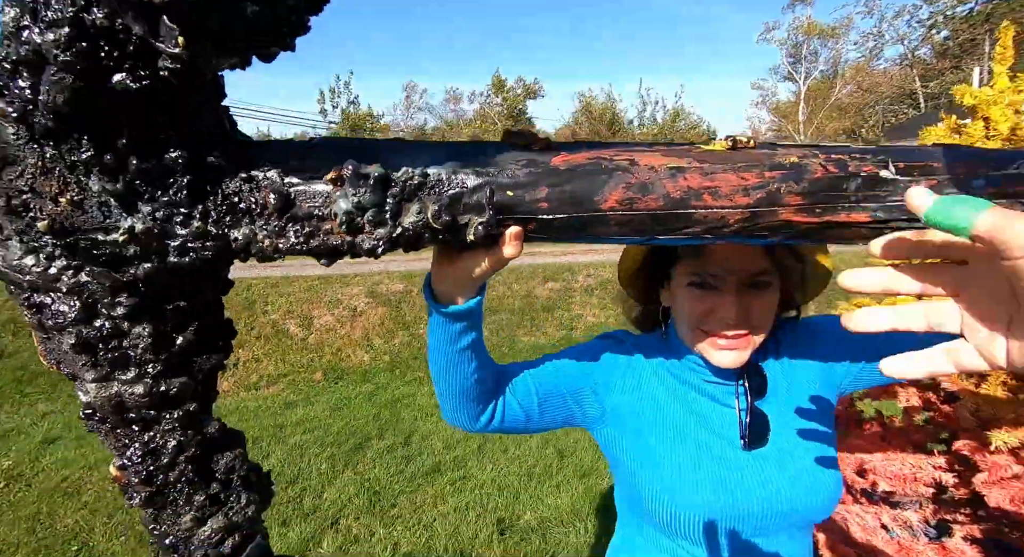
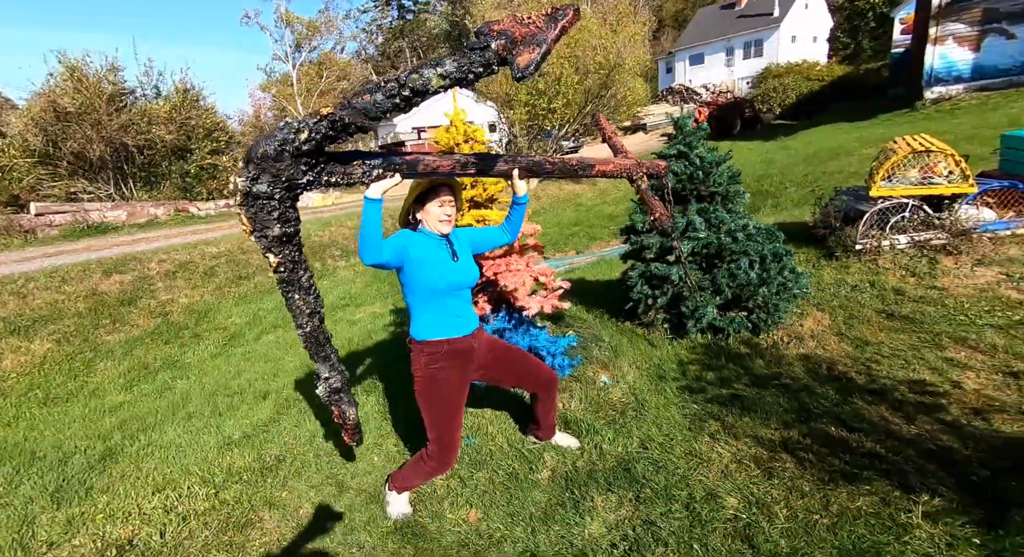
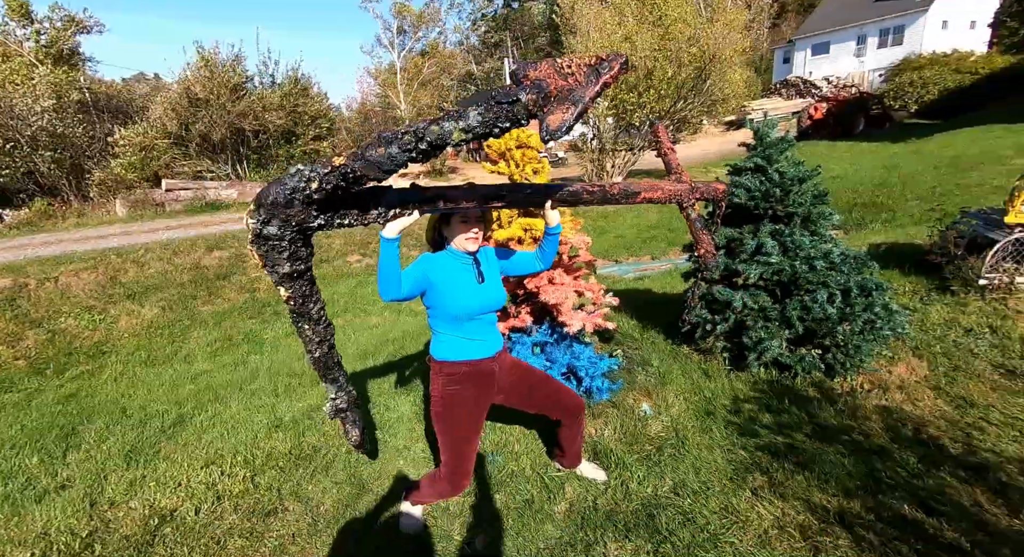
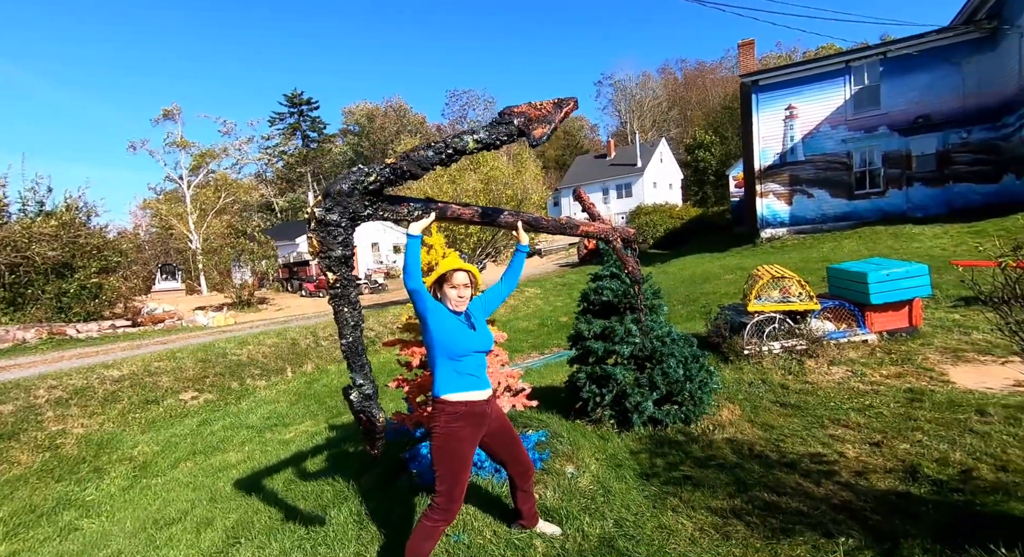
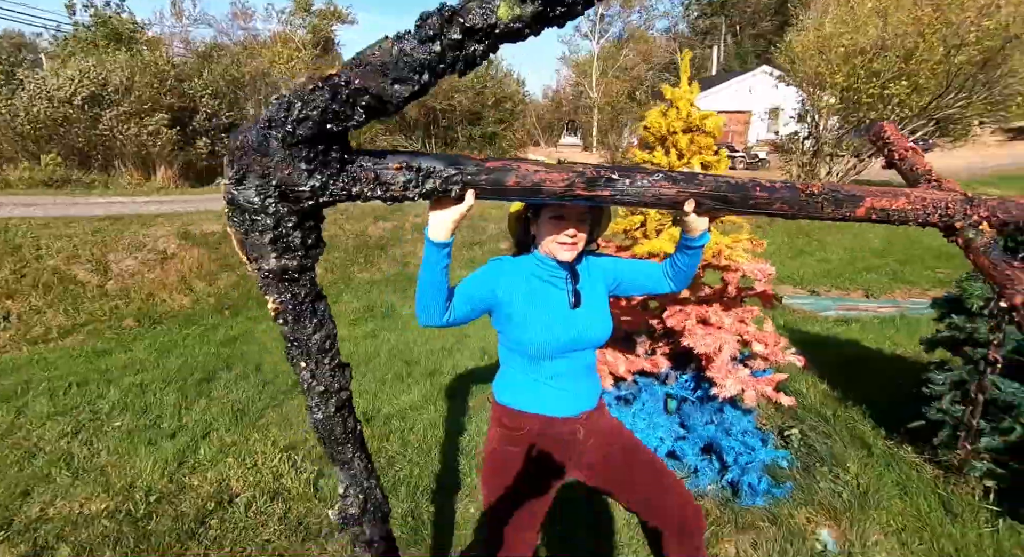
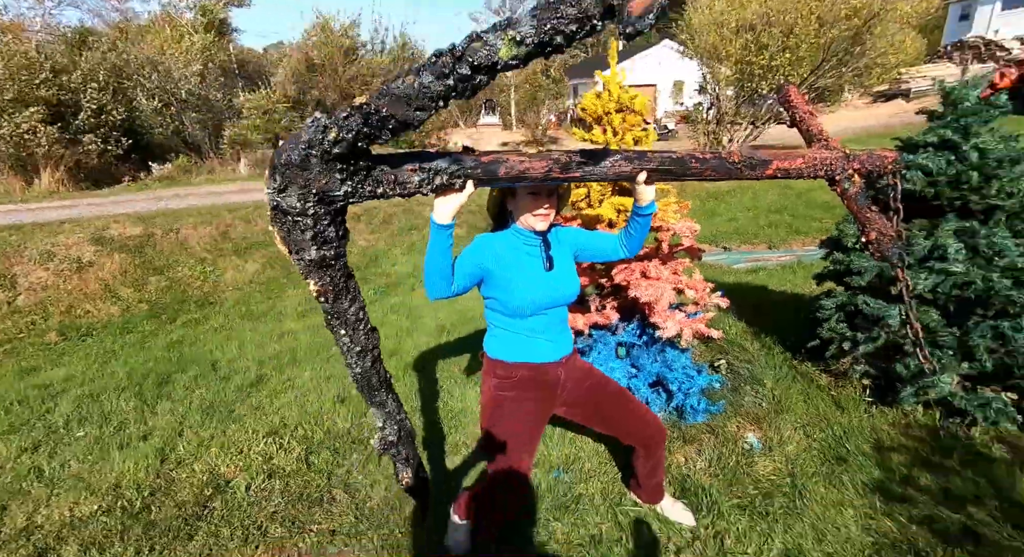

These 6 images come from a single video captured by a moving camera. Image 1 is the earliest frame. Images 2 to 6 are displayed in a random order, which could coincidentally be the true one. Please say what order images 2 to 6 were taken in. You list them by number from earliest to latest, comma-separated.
5, 6, 3, 2, 4
